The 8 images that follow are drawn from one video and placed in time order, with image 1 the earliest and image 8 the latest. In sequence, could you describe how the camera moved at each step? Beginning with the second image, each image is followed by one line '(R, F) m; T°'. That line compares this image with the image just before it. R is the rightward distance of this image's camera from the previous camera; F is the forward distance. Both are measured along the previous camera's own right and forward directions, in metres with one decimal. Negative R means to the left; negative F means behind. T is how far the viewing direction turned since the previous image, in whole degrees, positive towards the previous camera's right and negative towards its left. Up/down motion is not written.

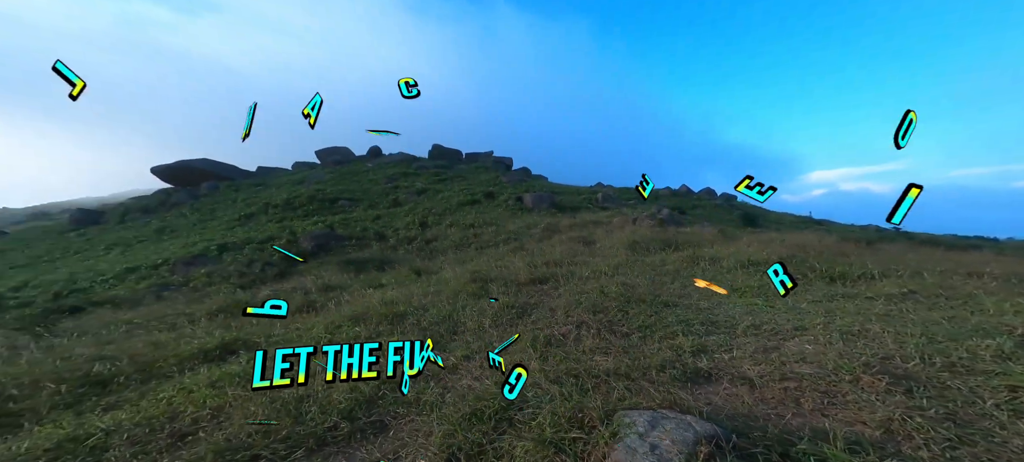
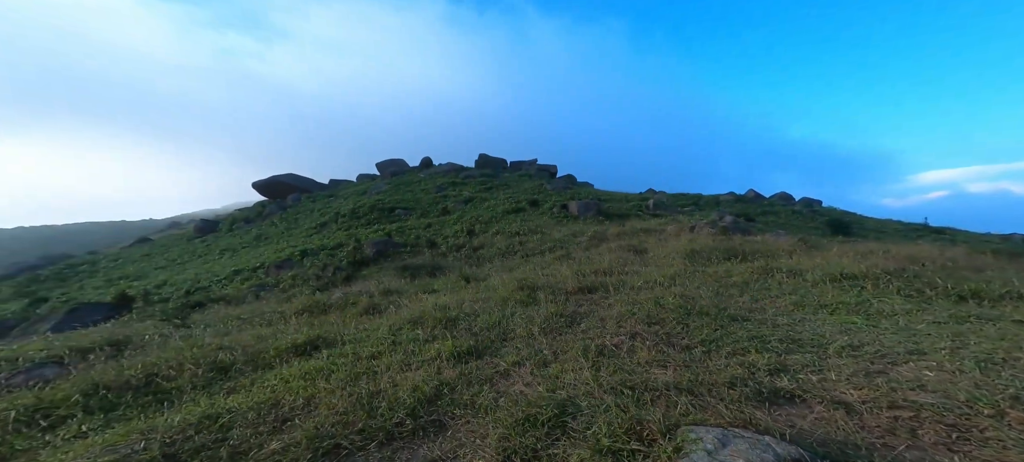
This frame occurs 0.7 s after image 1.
(0.0, 0.0) m; -6°
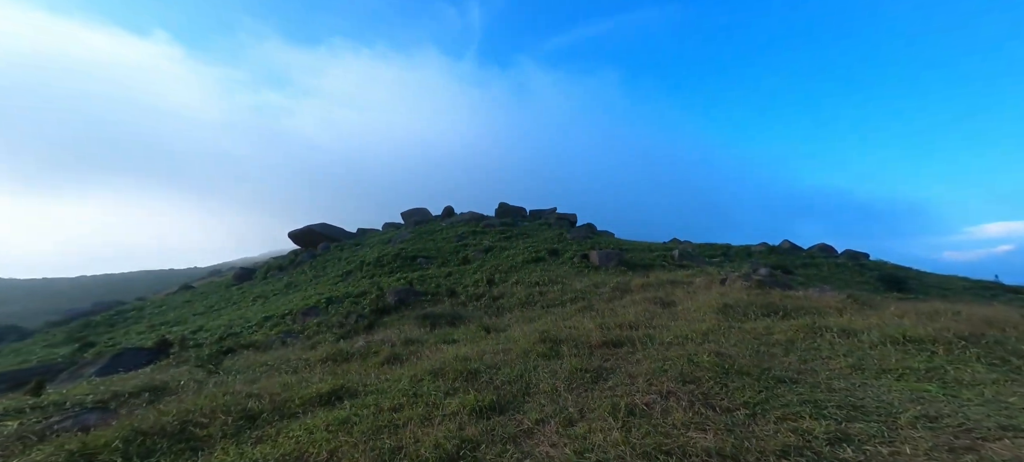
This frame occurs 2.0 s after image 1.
(0.0, 0.0) m; -3°
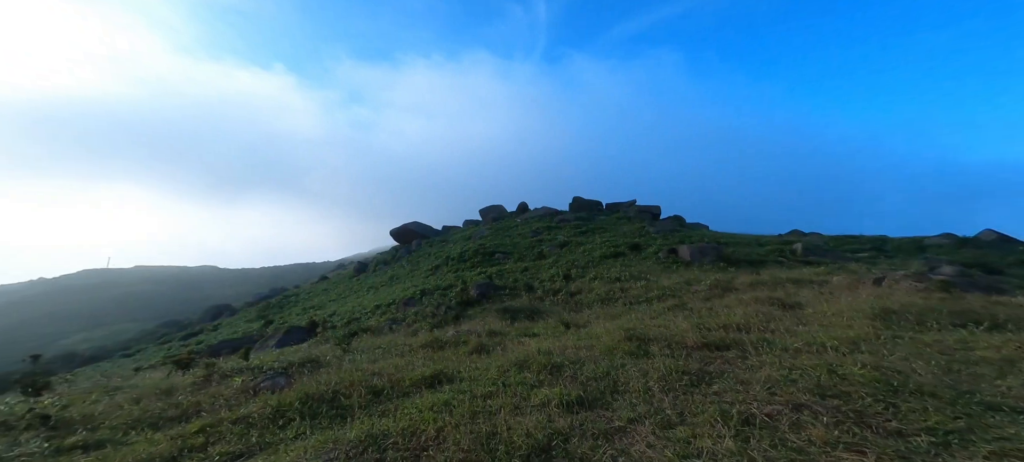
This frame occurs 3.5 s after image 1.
(-0.1, +0.1) m; -10°
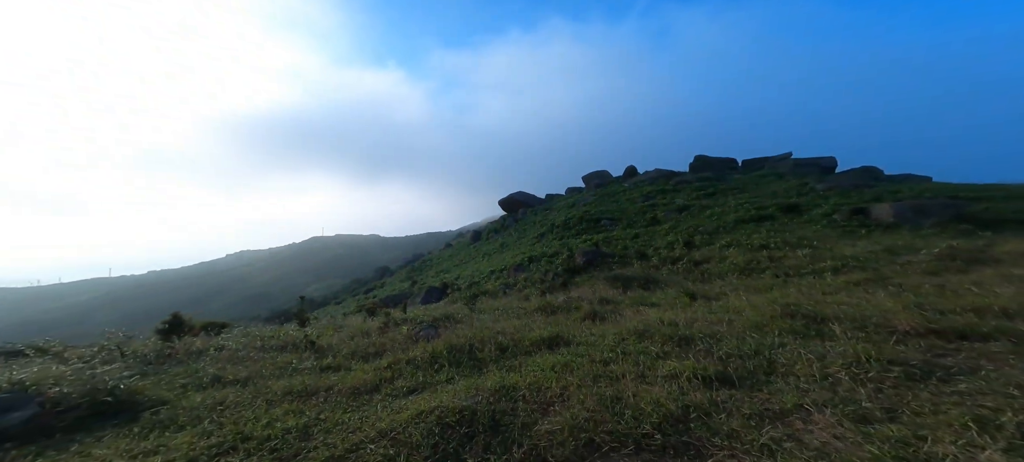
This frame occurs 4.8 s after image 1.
(-0.2, +0.5) m; -15°
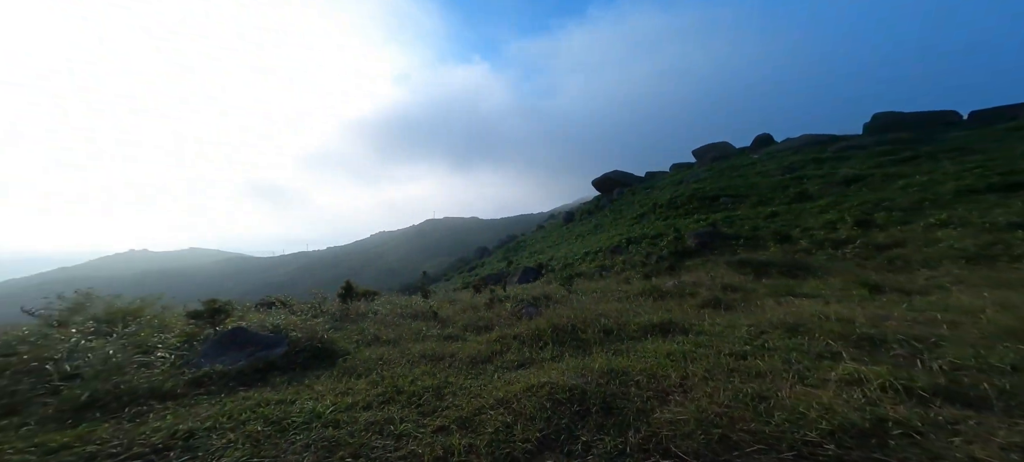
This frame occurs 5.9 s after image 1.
(-1.0, -0.1) m; -16°
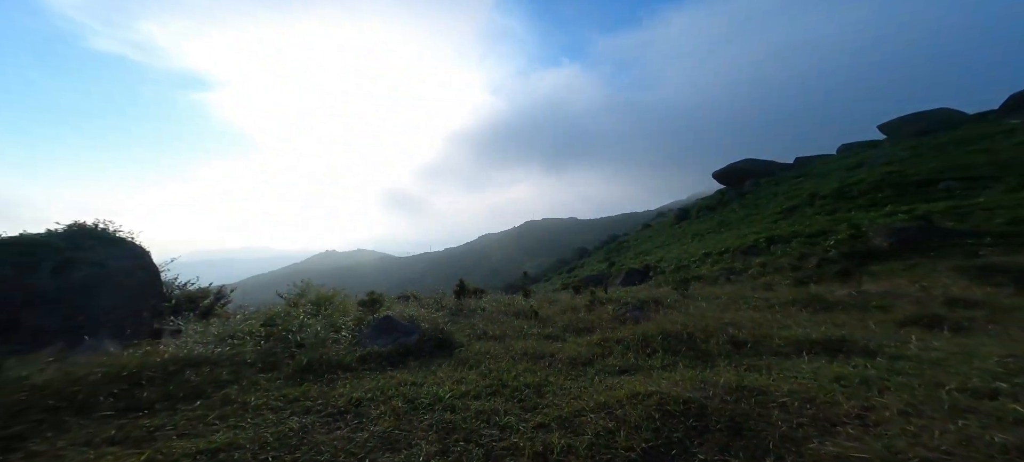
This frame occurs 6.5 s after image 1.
(-0.4, -0.7) m; -13°
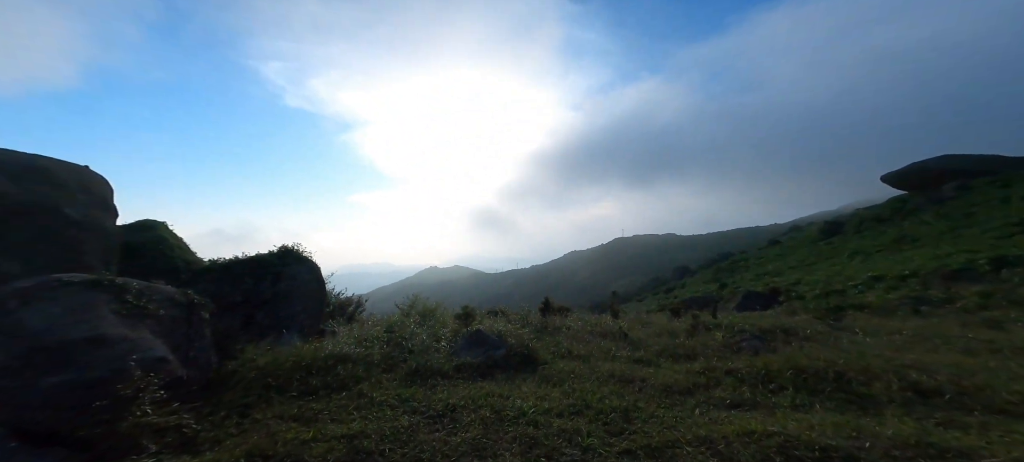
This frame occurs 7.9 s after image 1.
(-0.2, -0.4) m; -11°
